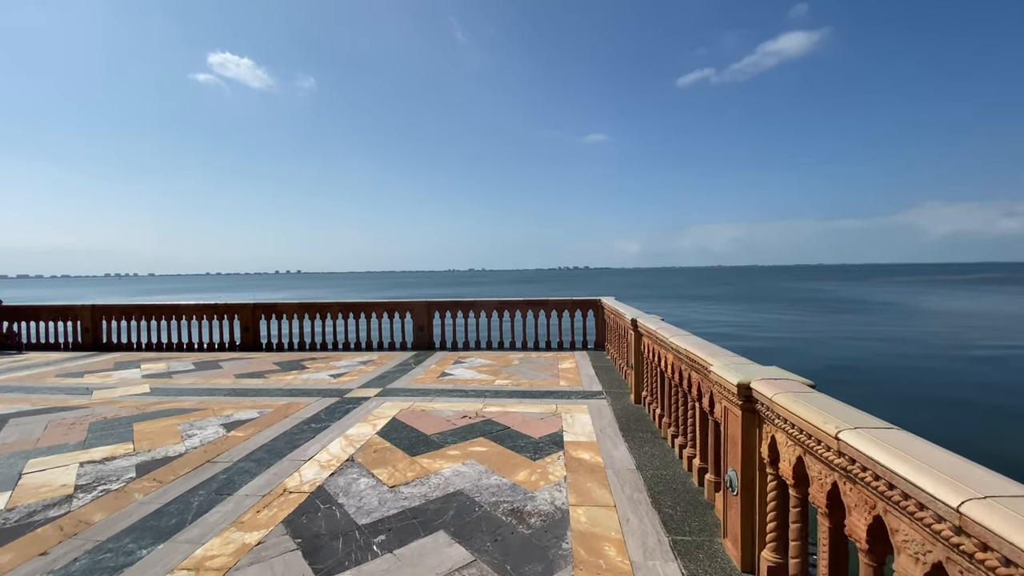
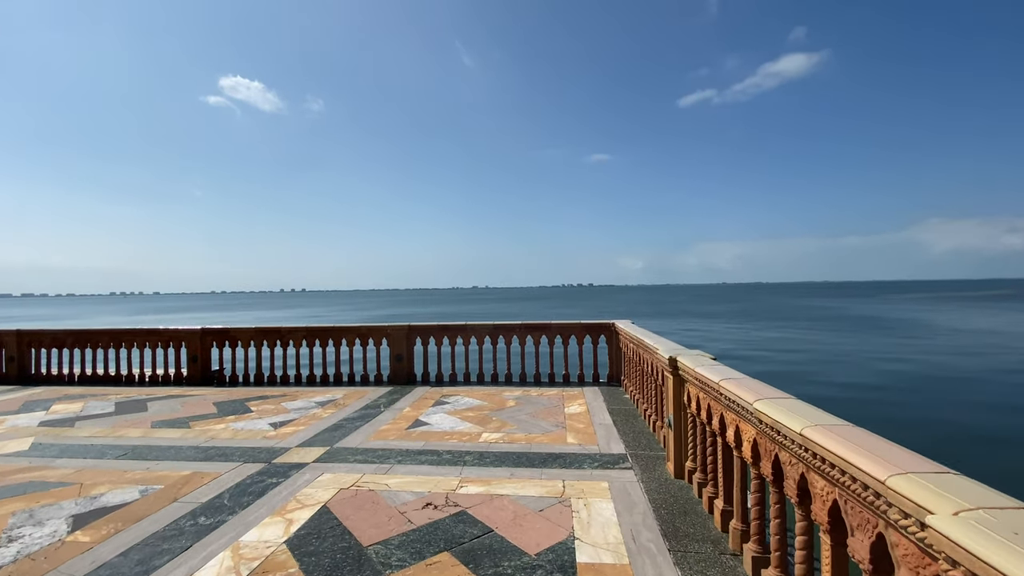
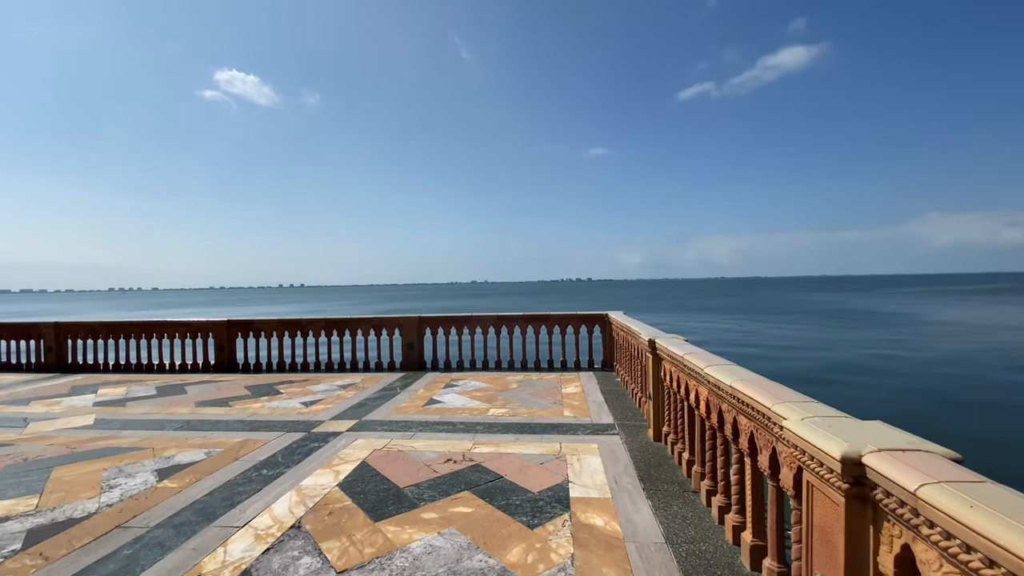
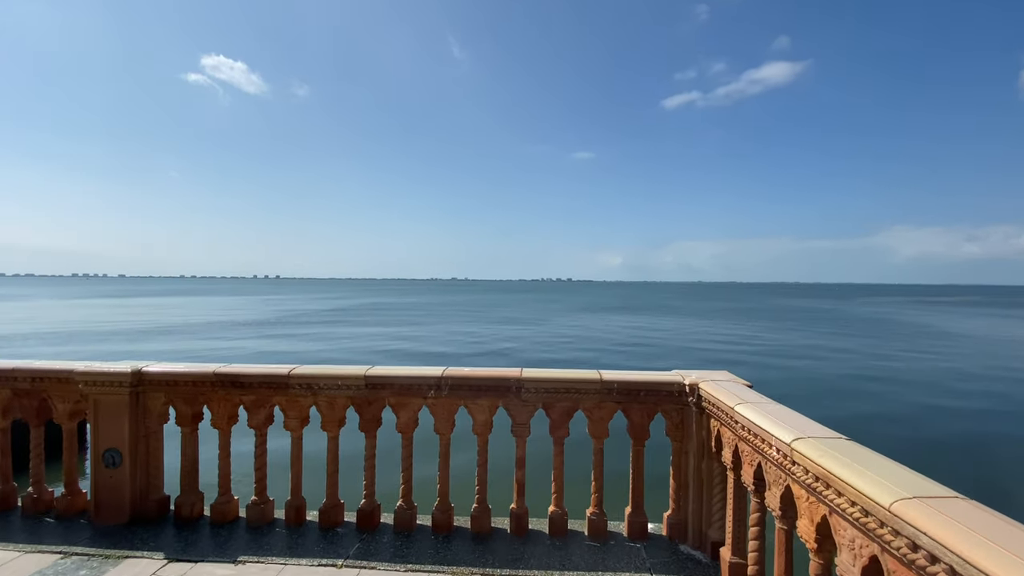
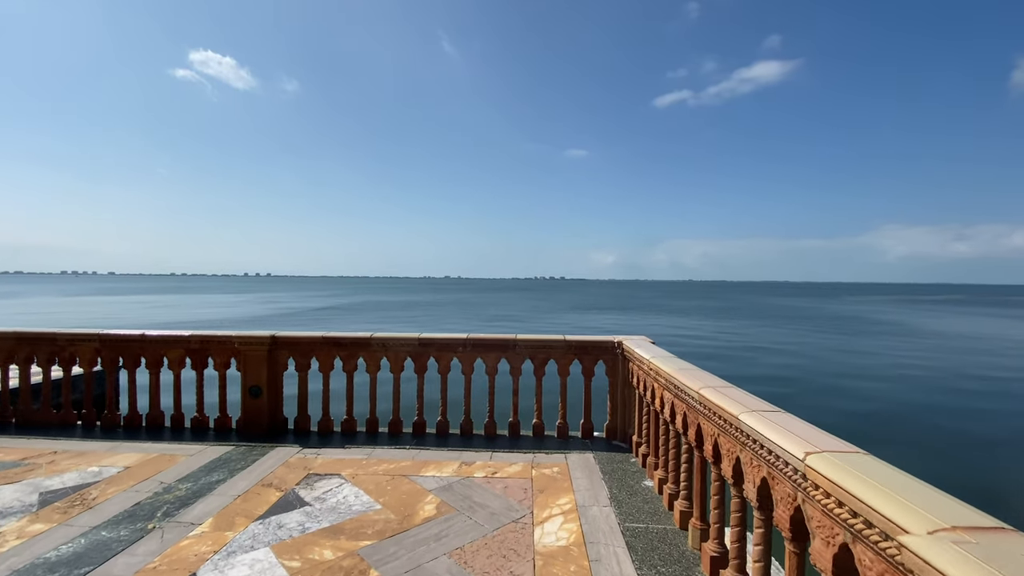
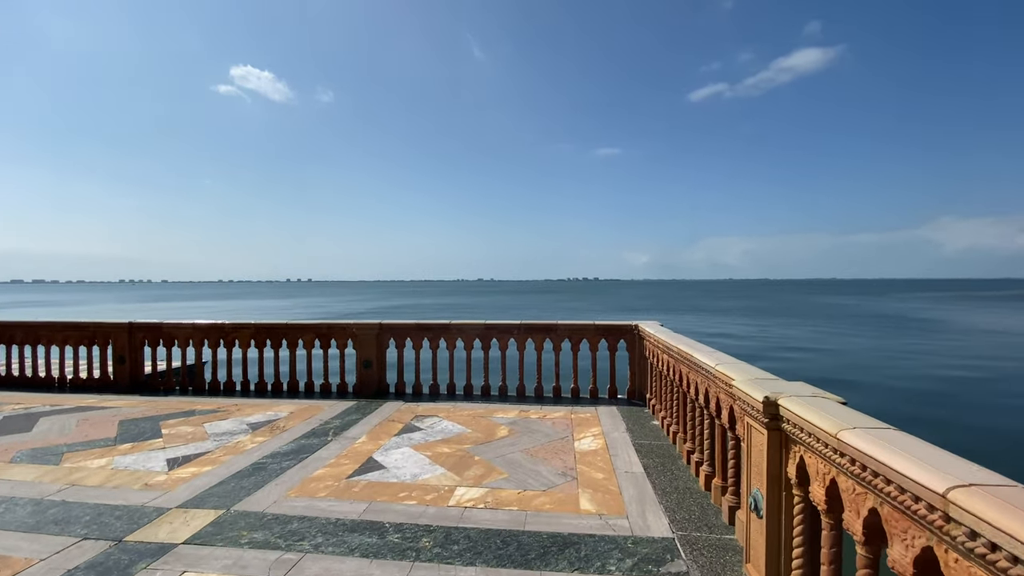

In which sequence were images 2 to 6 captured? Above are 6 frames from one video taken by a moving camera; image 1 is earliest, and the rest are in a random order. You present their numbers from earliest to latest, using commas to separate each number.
3, 2, 6, 5, 4
